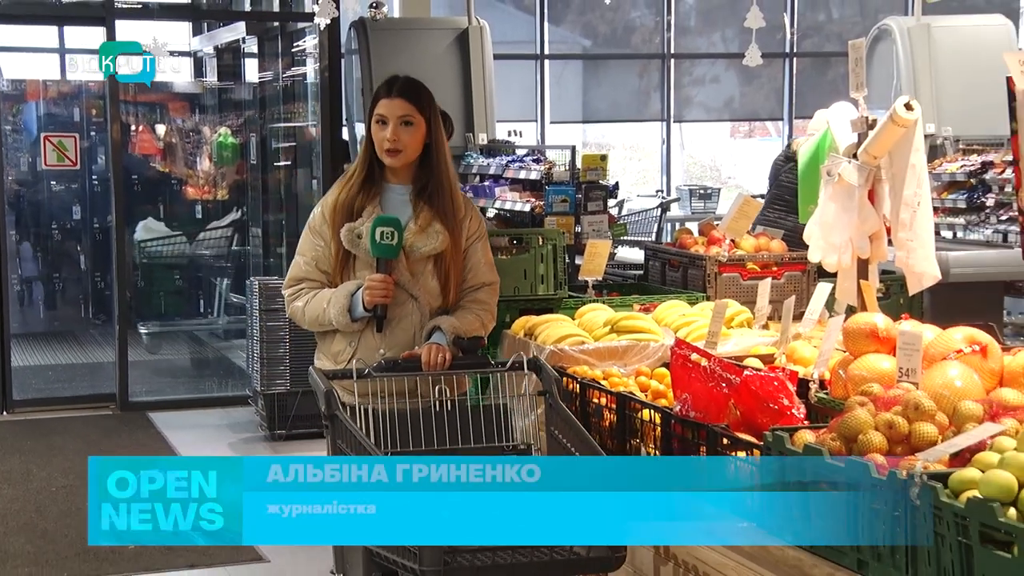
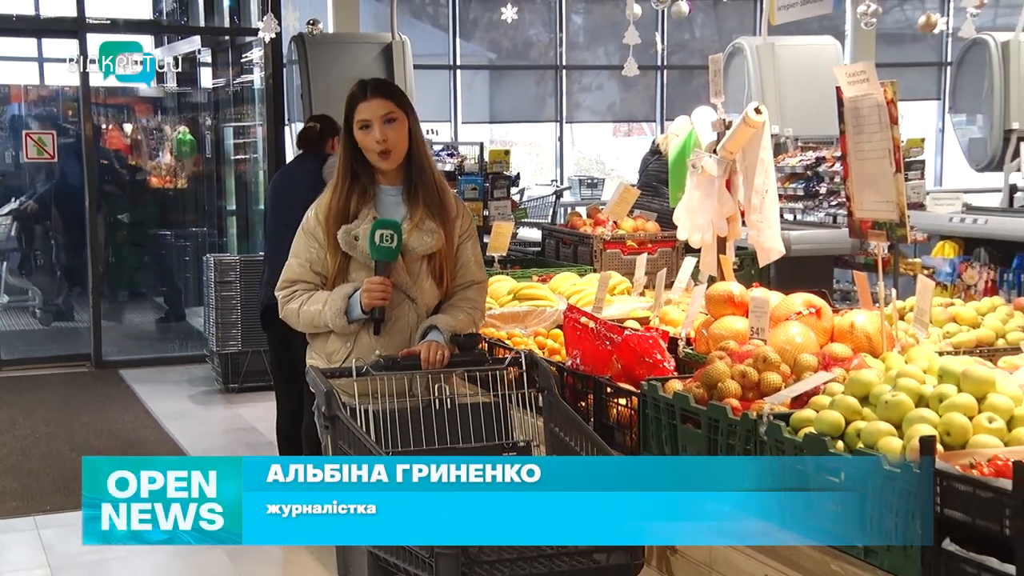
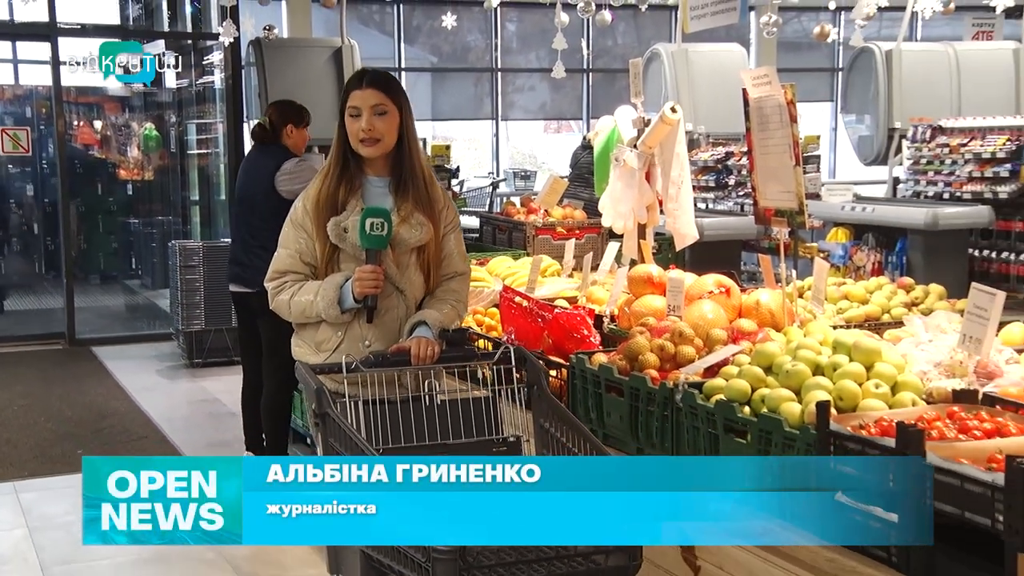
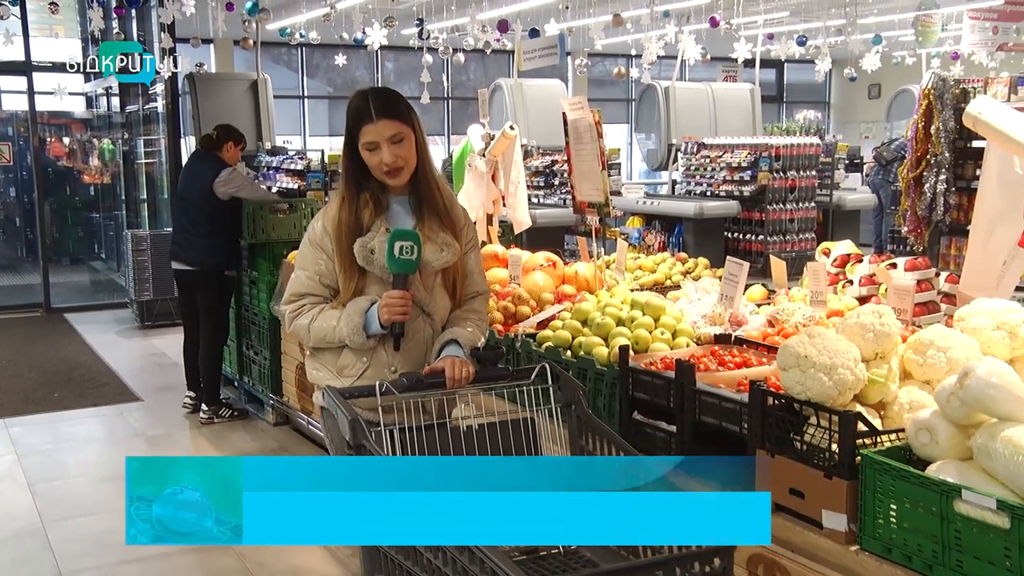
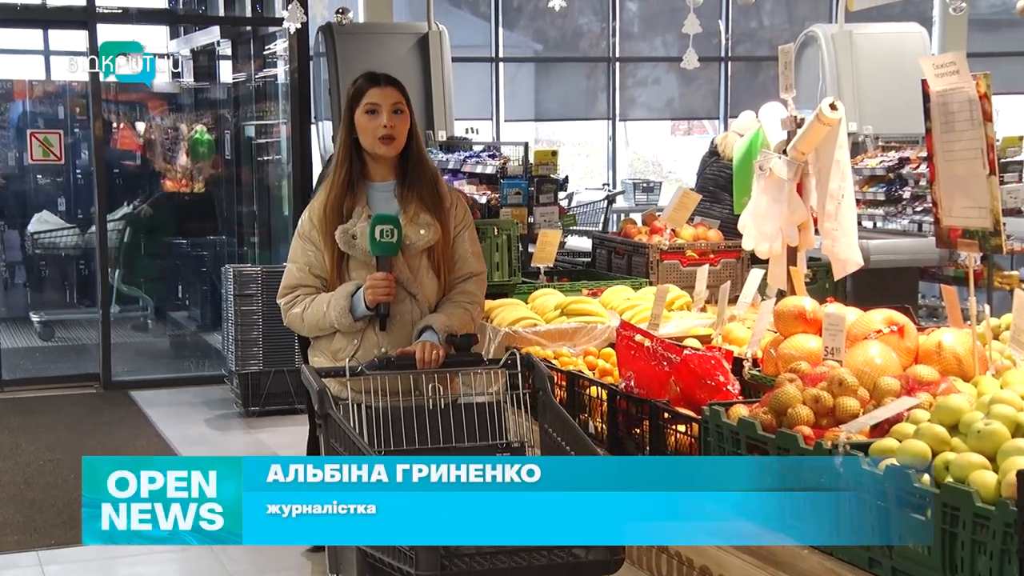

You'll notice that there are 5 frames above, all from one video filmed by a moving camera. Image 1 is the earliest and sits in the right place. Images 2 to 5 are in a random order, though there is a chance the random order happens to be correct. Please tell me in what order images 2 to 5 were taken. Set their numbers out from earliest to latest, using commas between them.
5, 2, 3, 4
